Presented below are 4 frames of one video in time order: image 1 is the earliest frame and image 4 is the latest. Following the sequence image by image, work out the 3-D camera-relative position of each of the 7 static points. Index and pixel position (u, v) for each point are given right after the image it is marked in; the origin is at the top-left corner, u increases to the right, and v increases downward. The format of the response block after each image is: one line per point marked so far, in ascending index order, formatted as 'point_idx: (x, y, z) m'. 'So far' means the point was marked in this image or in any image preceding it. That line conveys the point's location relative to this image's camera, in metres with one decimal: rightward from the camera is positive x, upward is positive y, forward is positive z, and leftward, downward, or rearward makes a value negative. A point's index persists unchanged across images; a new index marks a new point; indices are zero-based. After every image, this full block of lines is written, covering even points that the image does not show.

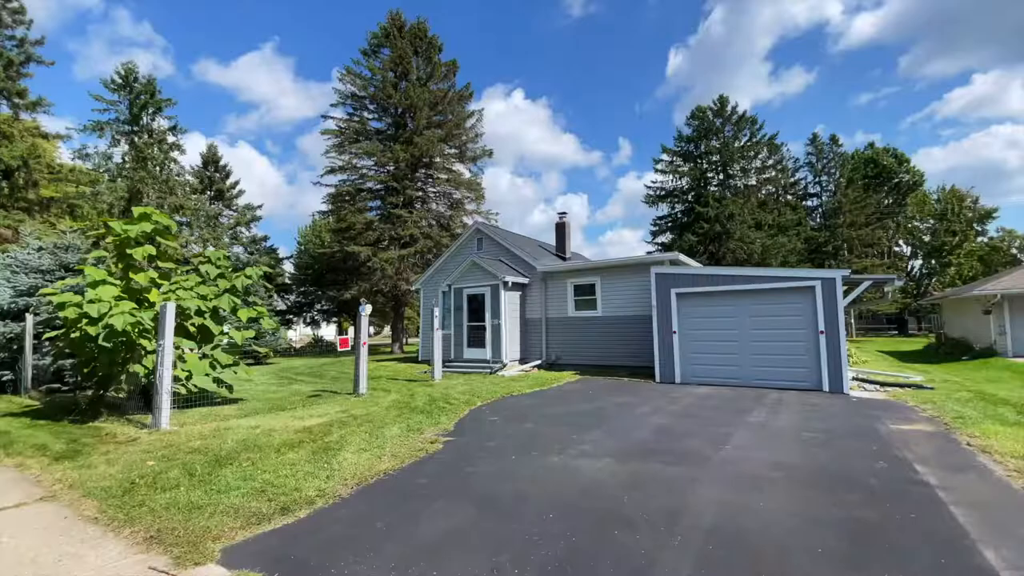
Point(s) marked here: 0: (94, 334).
0: (-5.5, -0.6, +6.5) m
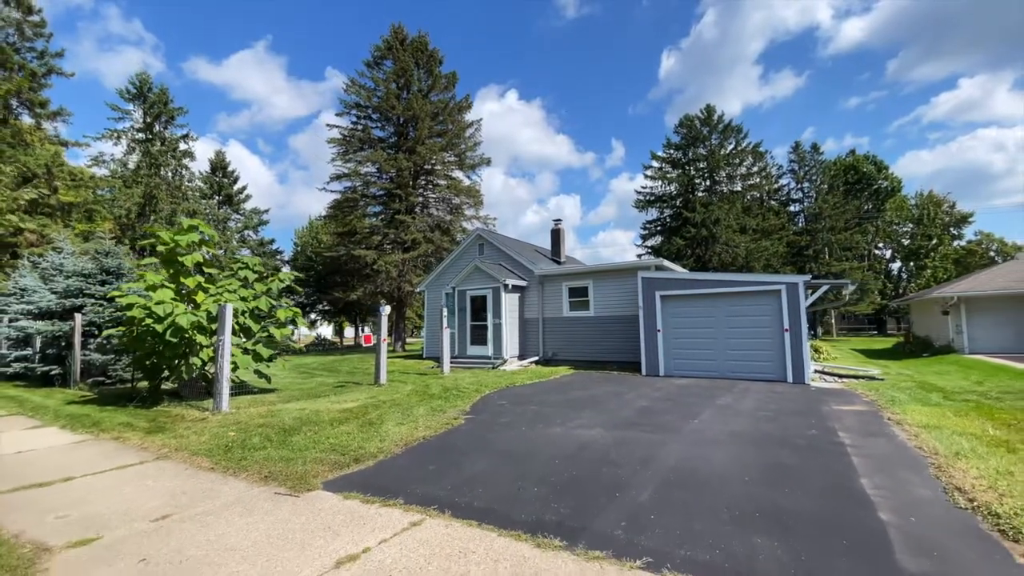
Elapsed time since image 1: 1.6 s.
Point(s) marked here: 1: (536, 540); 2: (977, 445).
0: (-5.4, -0.7, +7.5) m
1: (+0.1, -1.4, +2.8) m
2: (+4.5, -1.5, +4.6) m
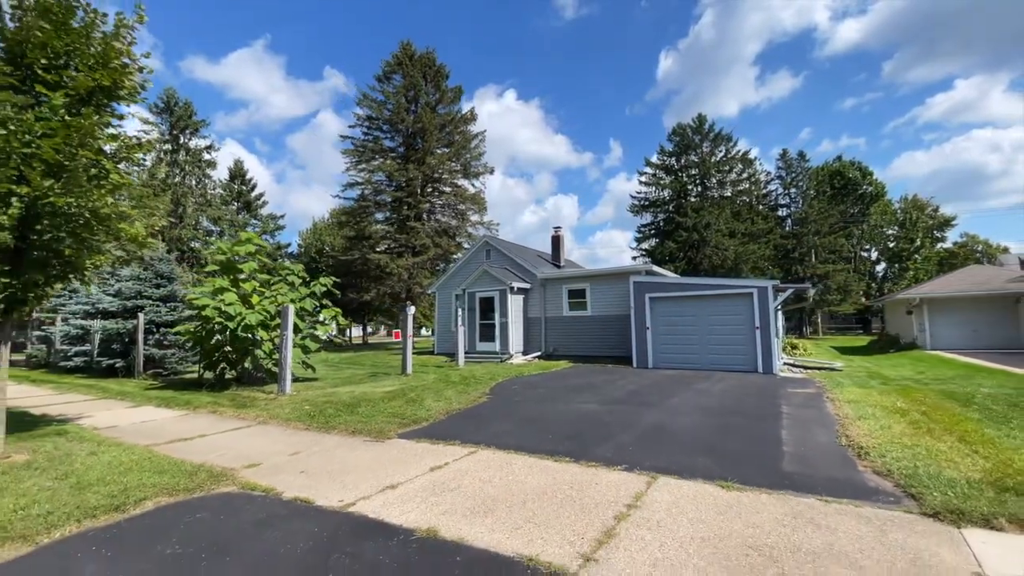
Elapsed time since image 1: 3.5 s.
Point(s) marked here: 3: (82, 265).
0: (-5.2, -0.7, +8.9) m
1: (+0.4, -1.5, +4.3) m
2: (+4.7, -1.6, +6.1) m
3: (-4.6, +0.2, +5.1) m
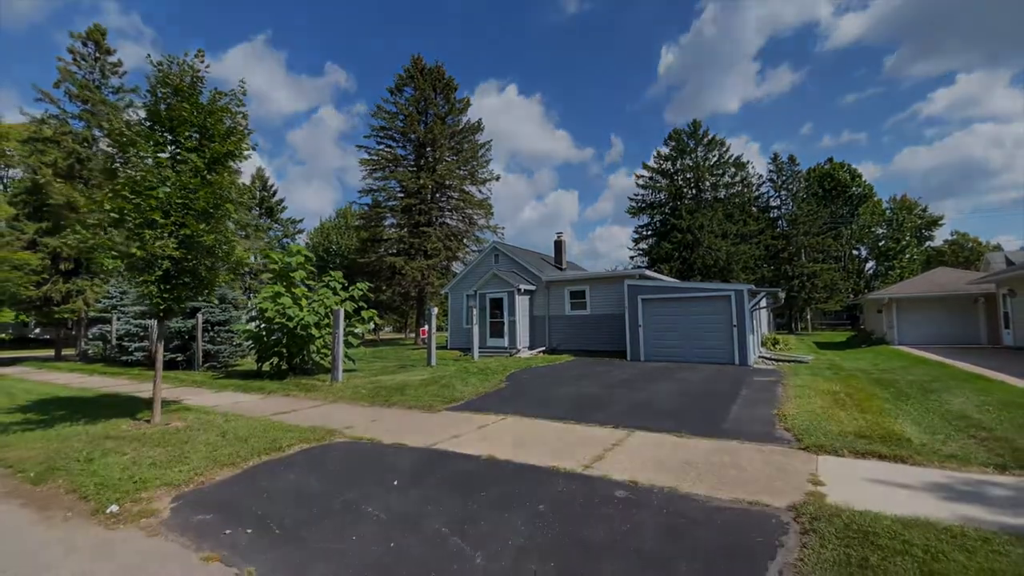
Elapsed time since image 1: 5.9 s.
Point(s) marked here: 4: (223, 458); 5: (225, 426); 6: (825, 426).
0: (-5.0, -0.9, +10.6) m
1: (+0.6, -1.7, +6.0) m
2: (+5.0, -1.7, +7.8) m
3: (-4.3, +0.1, +6.8) m
4: (-3.0, -1.7, +4.9) m
5: (-3.7, -1.8, +6.1) m
6: (+3.6, -1.6, +5.5) m
